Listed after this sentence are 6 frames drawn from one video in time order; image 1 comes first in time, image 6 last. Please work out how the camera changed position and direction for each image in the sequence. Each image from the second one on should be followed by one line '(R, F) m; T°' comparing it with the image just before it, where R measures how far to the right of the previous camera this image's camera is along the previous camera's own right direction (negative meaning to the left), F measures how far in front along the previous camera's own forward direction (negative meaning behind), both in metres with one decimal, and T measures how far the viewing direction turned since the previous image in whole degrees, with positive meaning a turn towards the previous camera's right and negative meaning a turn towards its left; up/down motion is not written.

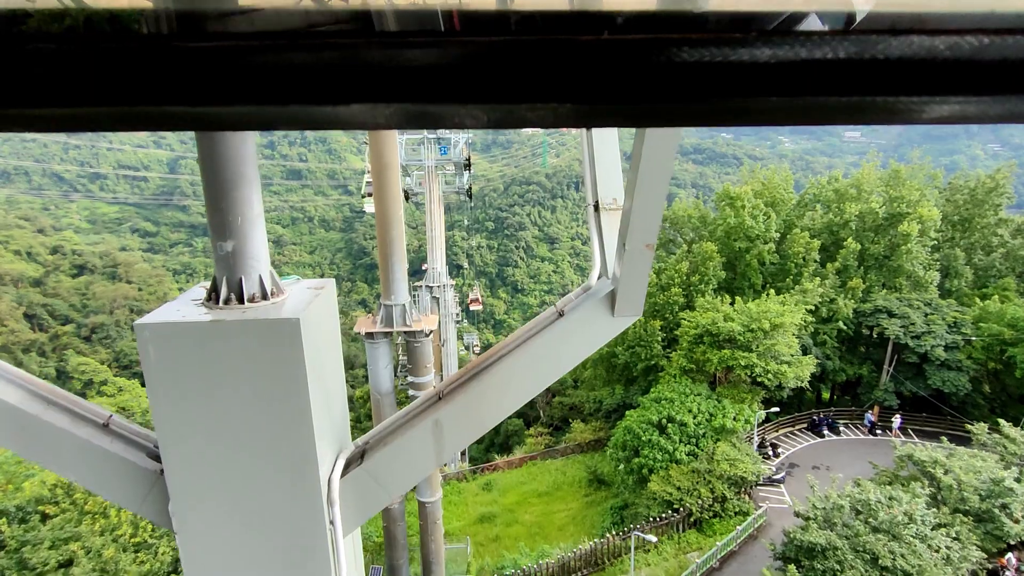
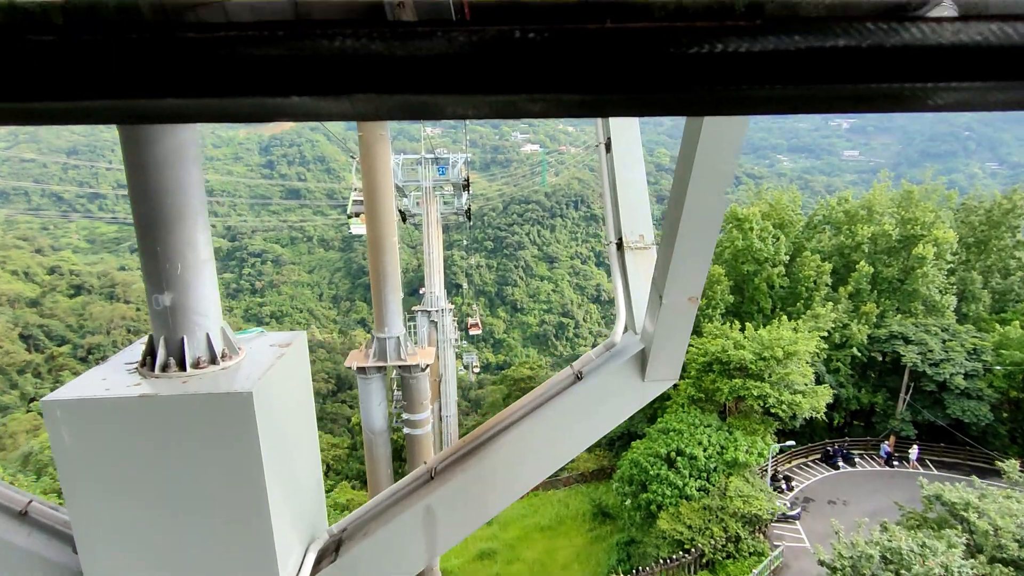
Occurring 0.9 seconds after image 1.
(0.0, +0.4) m; 0°
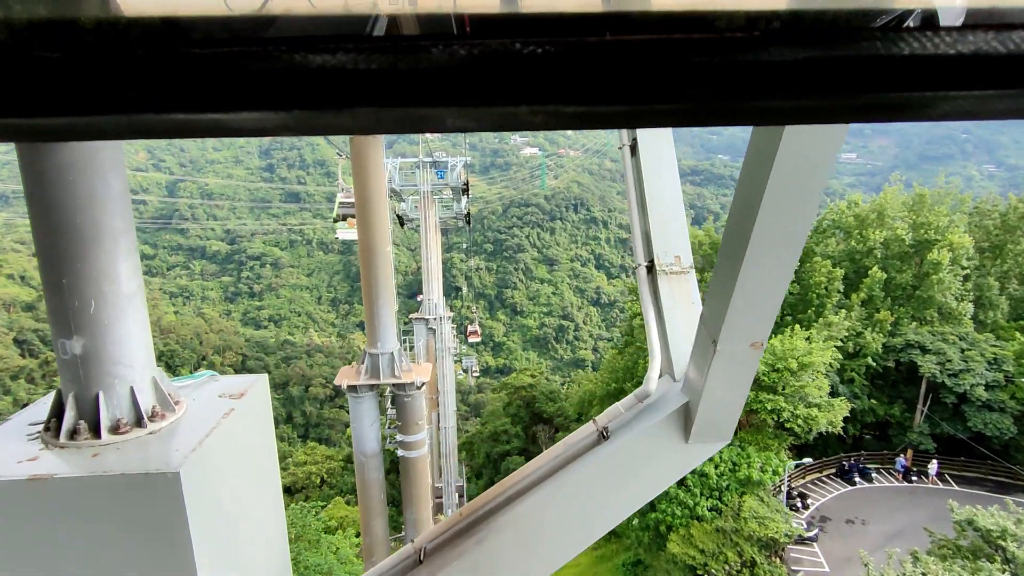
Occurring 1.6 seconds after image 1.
(0.0, +0.4) m; 0°
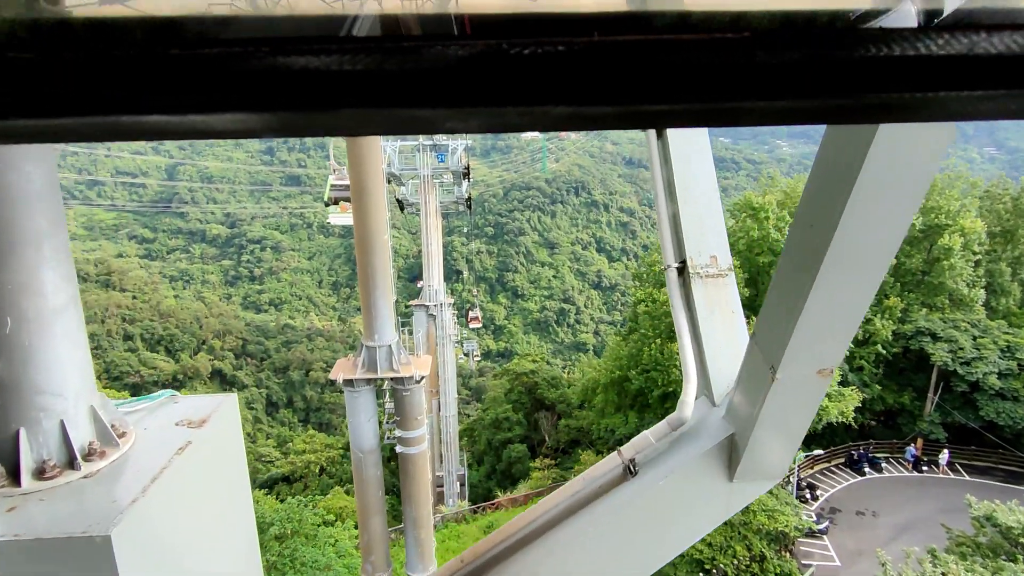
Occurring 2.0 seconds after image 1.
(0.0, +0.3) m; 0°
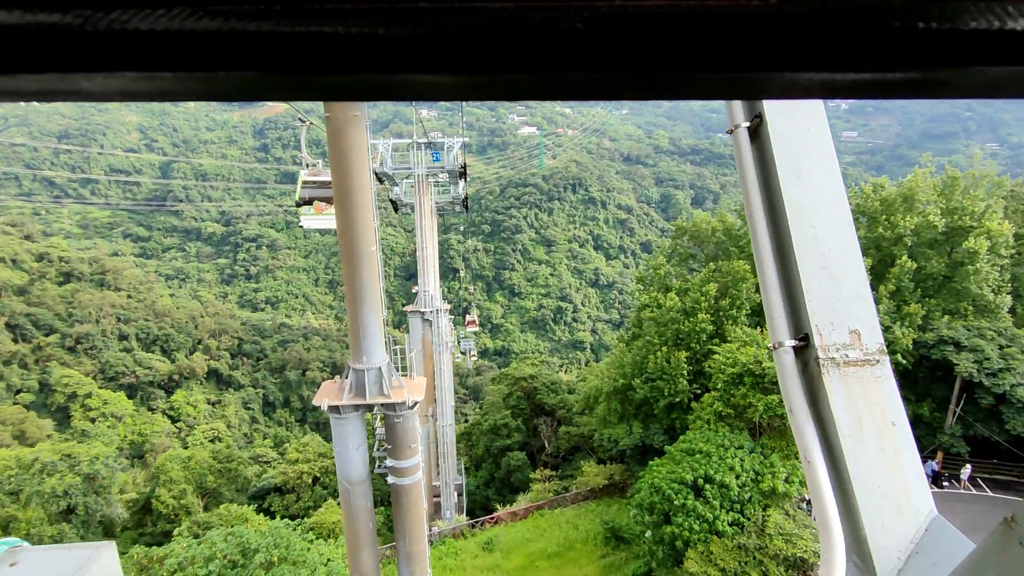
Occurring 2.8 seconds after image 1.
(0.0, +0.5) m; 0°
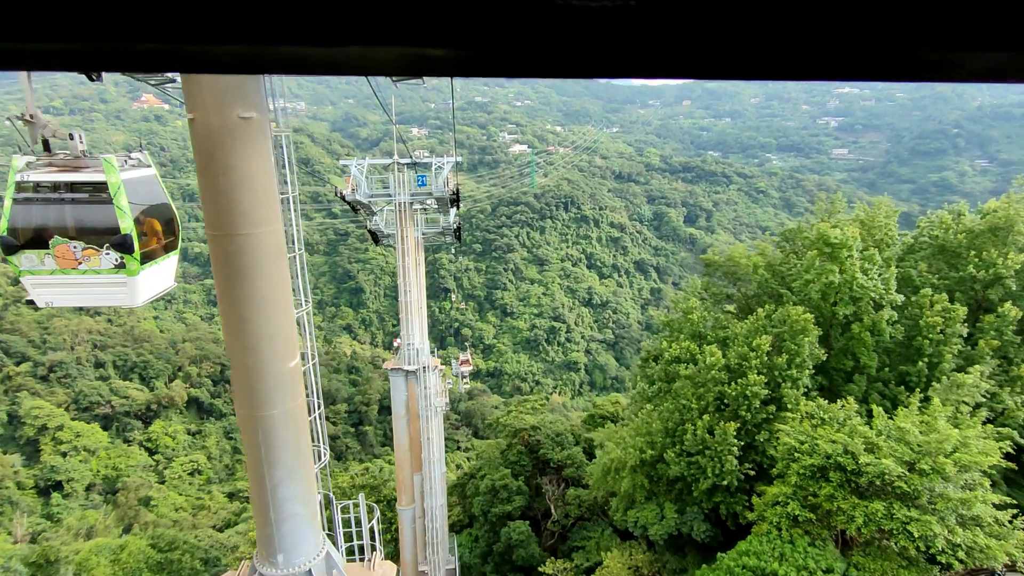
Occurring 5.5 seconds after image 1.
(-0.2, +2.3) m; +1°
